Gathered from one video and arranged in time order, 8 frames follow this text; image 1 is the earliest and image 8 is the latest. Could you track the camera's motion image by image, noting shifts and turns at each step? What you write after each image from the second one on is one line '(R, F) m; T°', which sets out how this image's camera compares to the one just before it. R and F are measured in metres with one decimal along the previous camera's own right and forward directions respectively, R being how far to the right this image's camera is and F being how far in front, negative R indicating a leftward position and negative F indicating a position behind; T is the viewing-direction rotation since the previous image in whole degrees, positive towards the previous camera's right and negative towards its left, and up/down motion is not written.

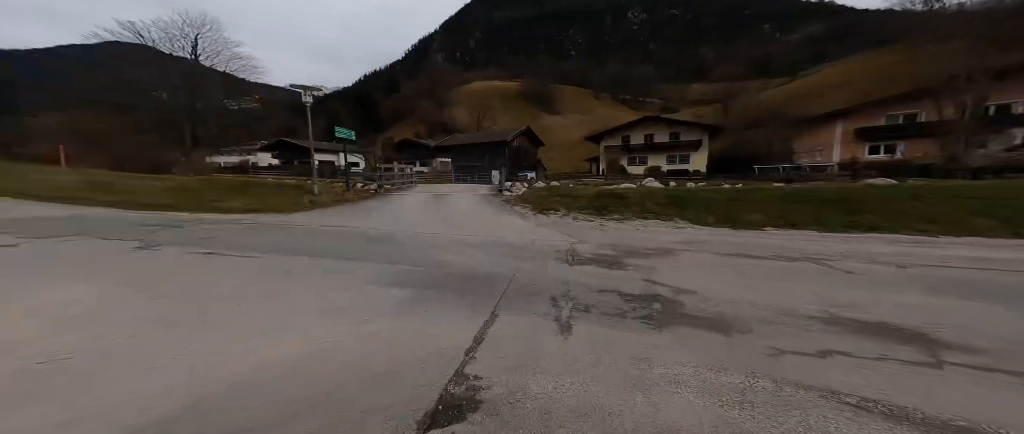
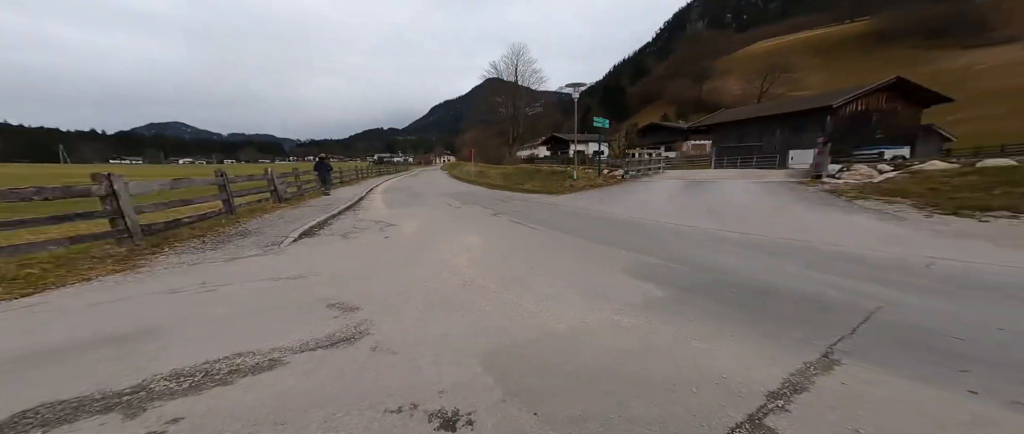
(-0.1, +0.1) m; -39°
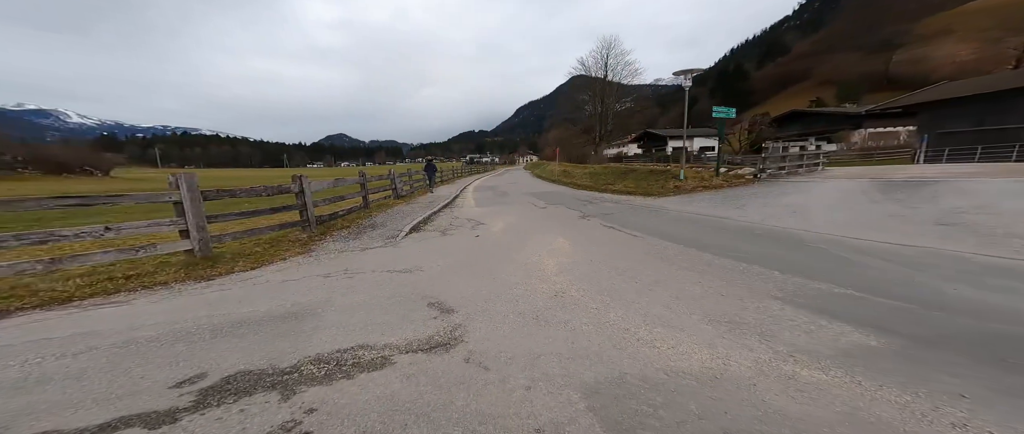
(-0.2, +0.3) m; -15°
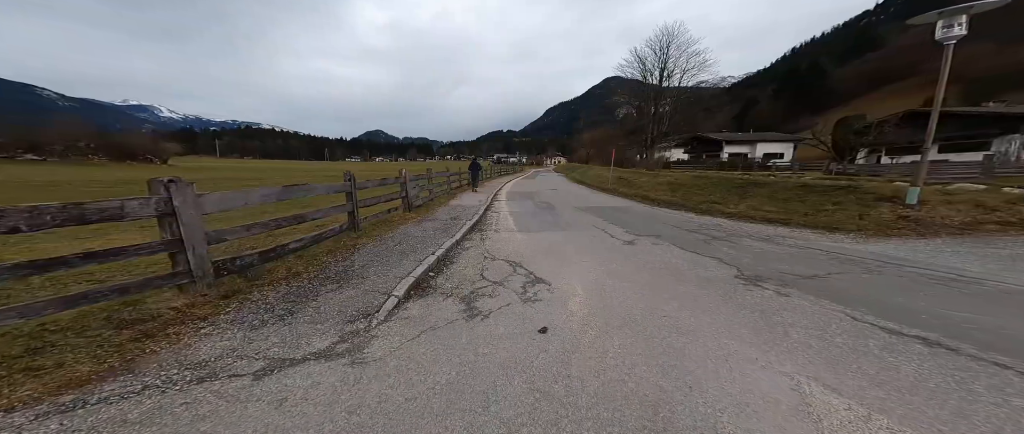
(-0.8, +3.9) m; -5°
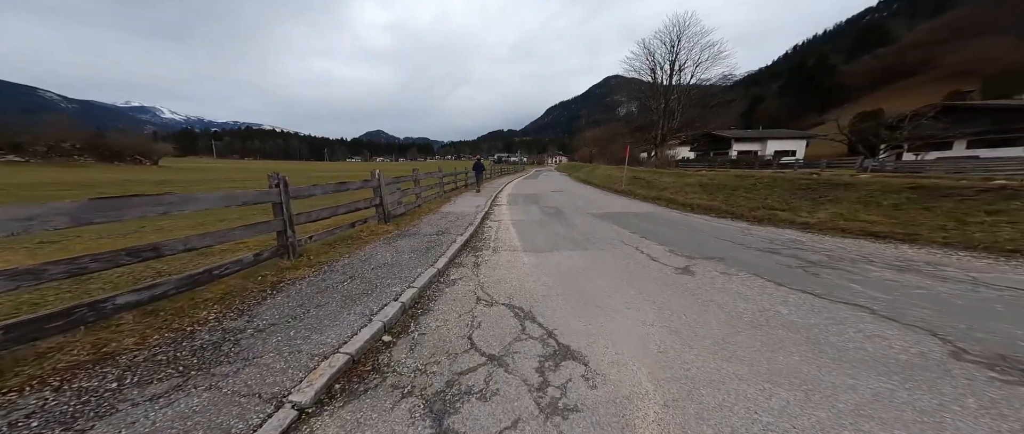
(-0.1, +1.9) m; 0°
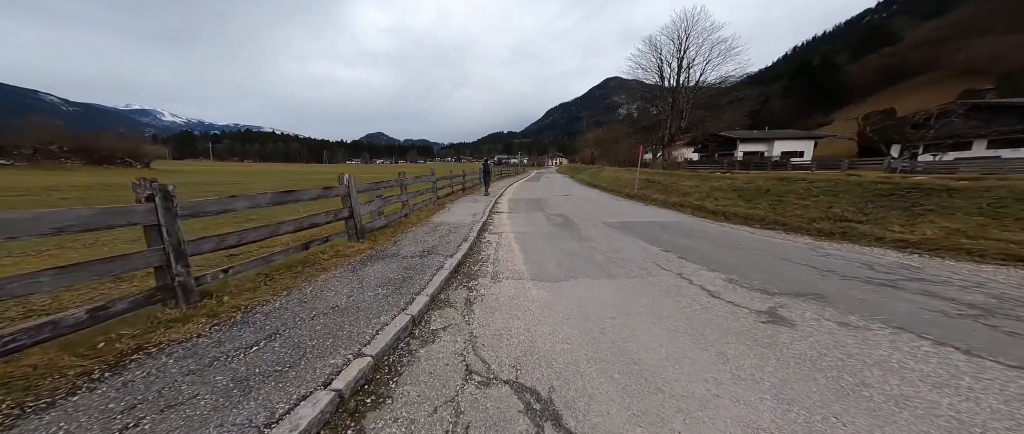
(-0.1, +1.4) m; 0°
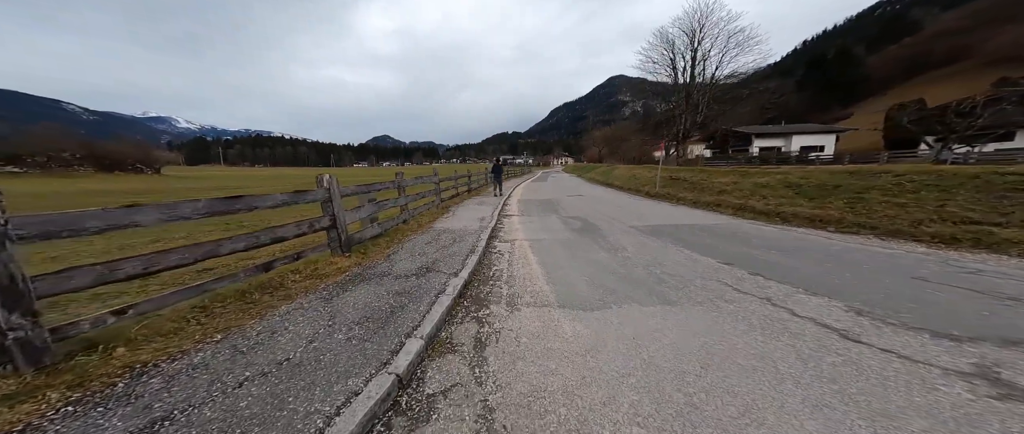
(-0.2, +1.1) m; -1°
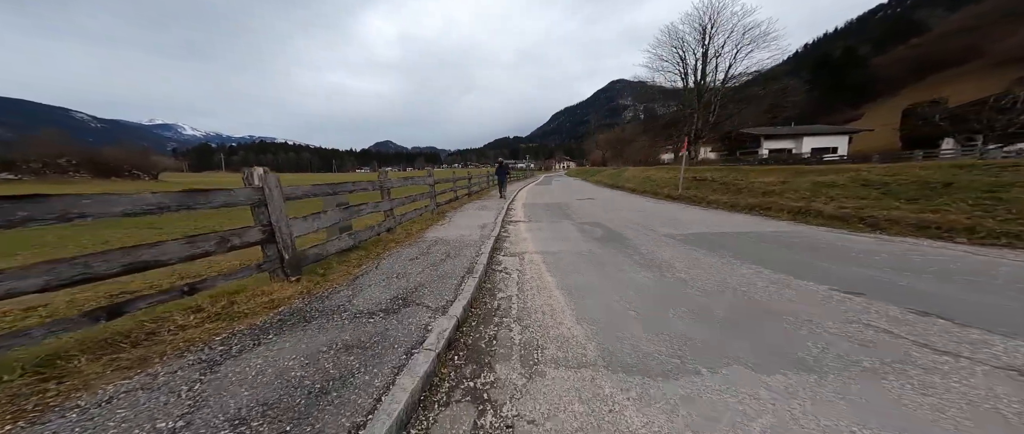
(-0.1, +1.4) m; 0°
